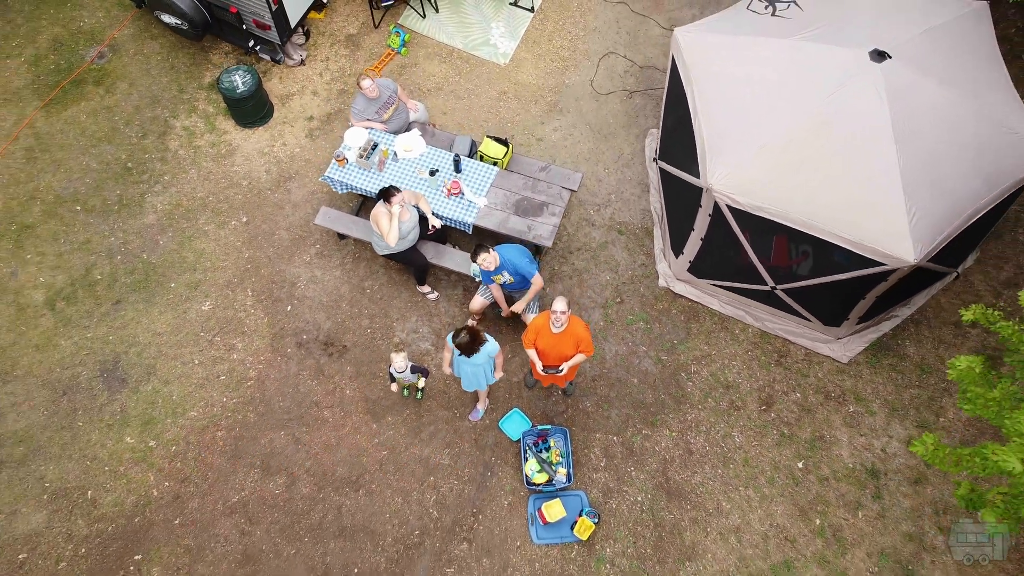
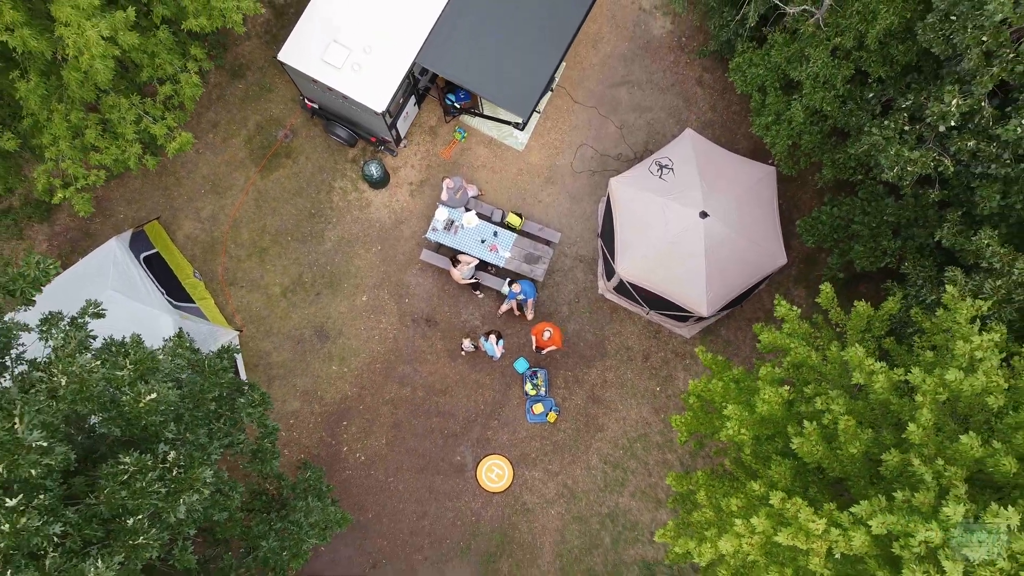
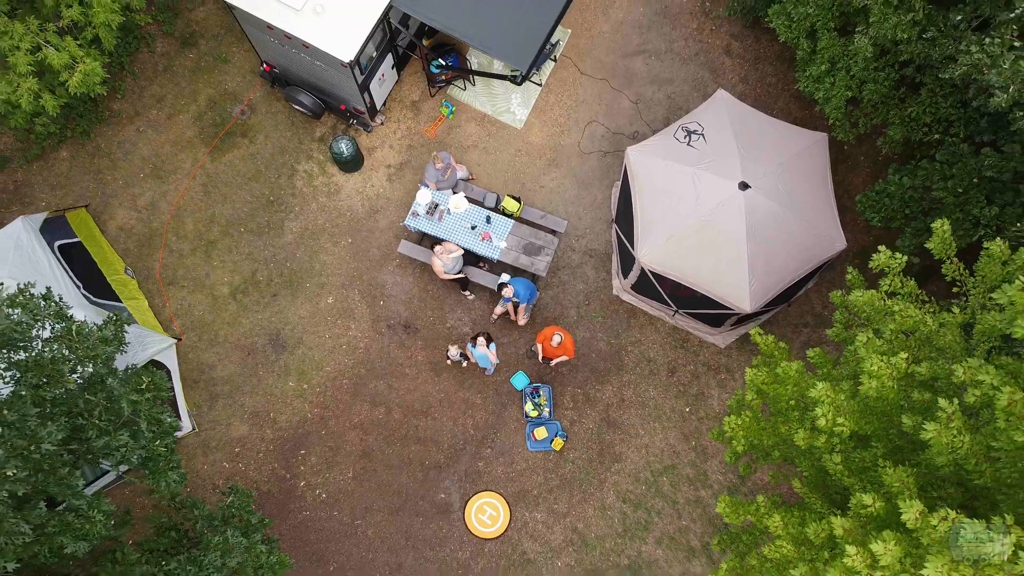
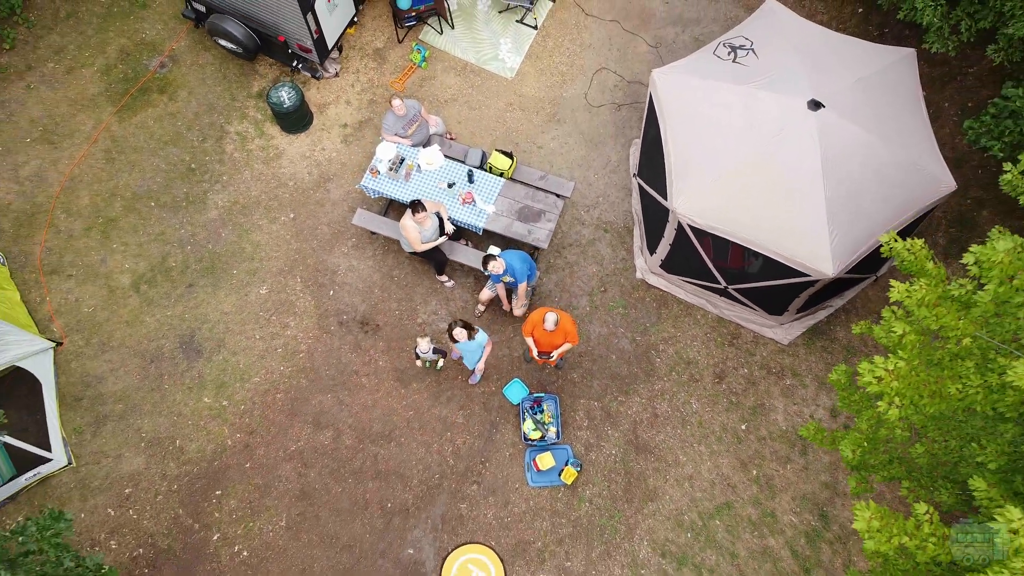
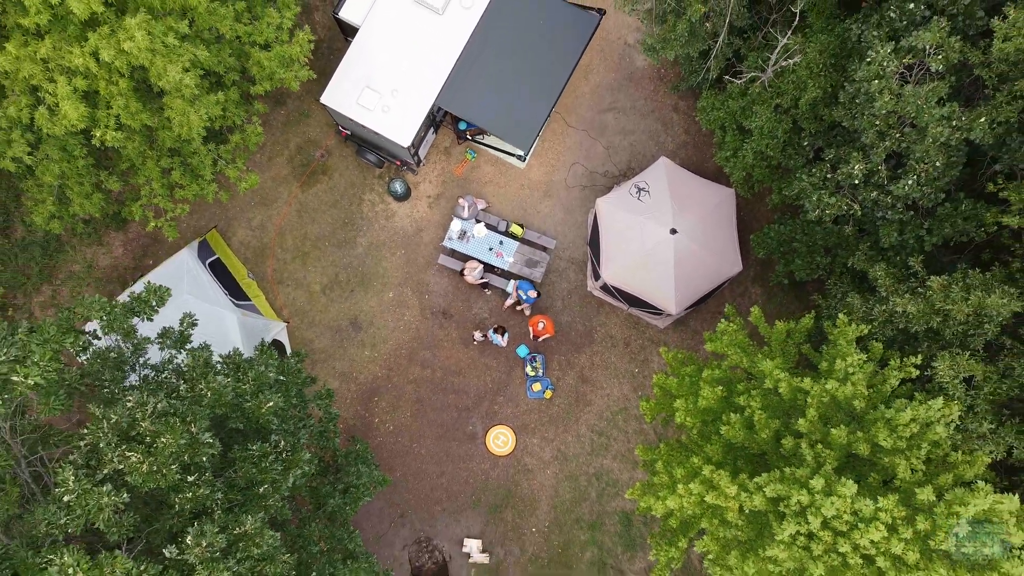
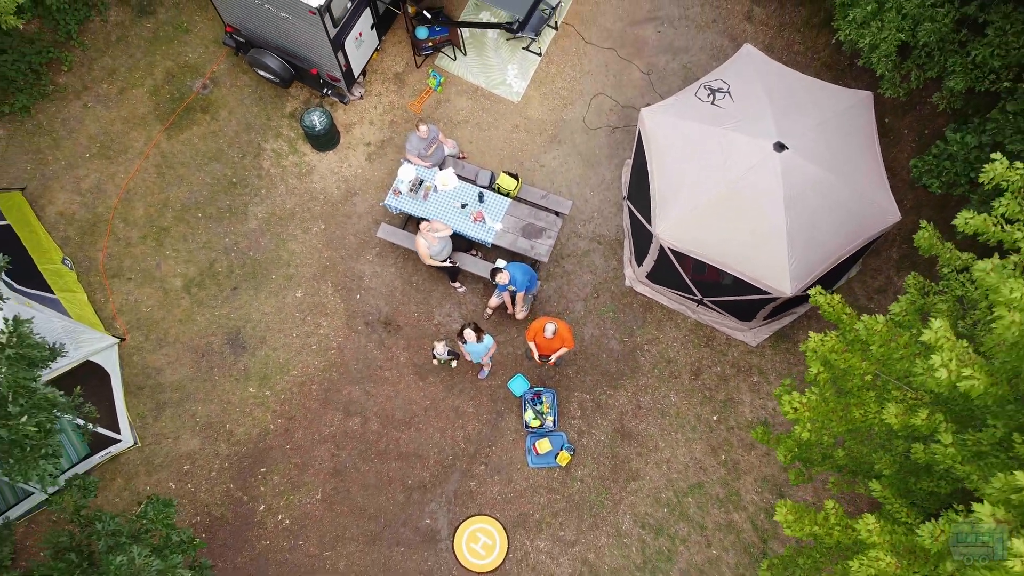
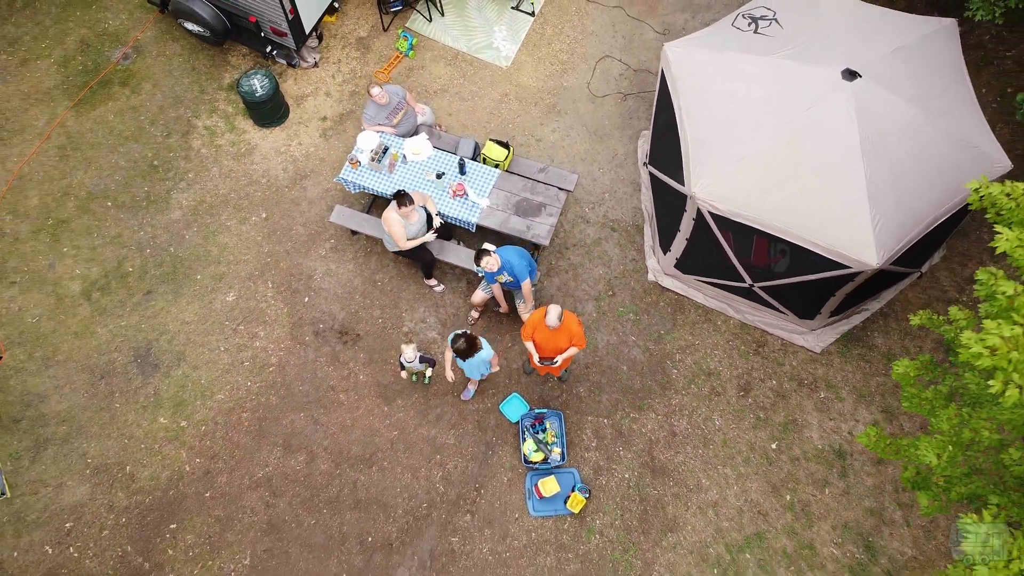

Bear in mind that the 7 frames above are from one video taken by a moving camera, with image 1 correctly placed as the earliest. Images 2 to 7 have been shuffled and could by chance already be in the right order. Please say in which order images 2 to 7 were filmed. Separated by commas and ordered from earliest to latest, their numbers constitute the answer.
7, 4, 6, 3, 2, 5
